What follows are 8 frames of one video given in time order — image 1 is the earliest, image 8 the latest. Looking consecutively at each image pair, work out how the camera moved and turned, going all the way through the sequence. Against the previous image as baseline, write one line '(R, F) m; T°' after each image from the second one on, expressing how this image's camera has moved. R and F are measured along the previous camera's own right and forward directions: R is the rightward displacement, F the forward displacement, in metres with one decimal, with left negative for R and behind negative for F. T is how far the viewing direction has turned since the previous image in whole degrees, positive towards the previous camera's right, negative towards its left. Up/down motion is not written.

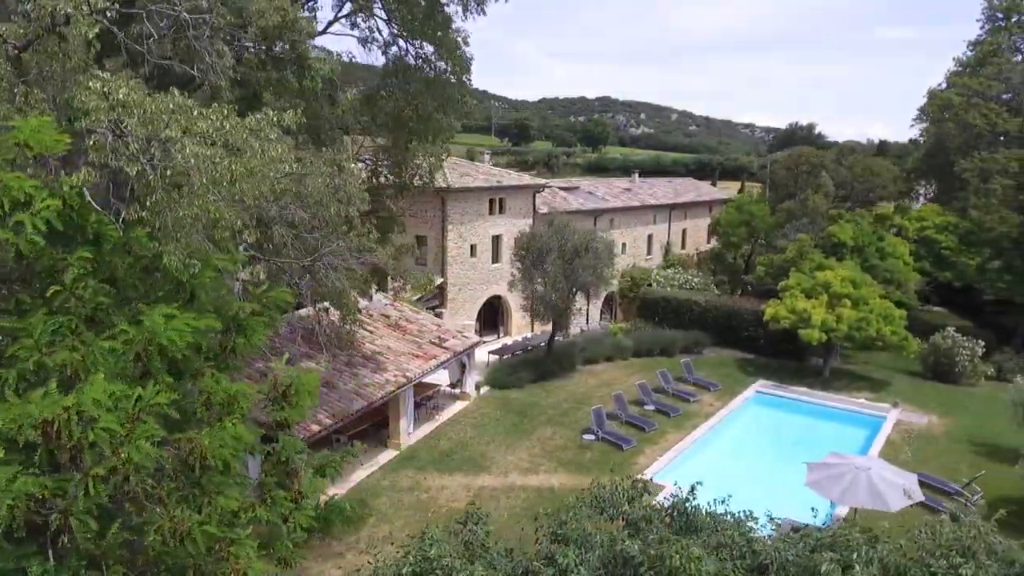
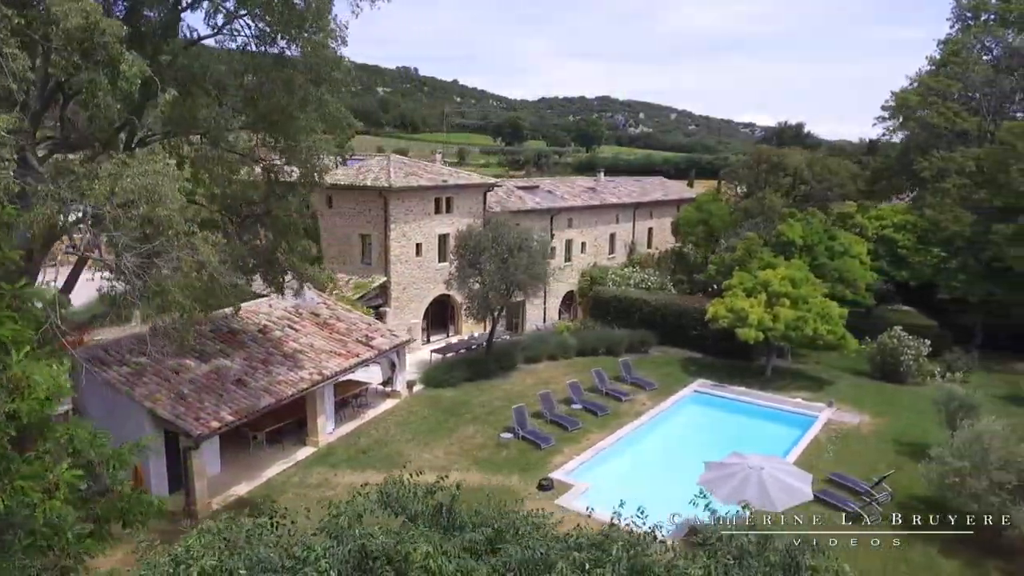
(+1.9, 0.0) m; -1°
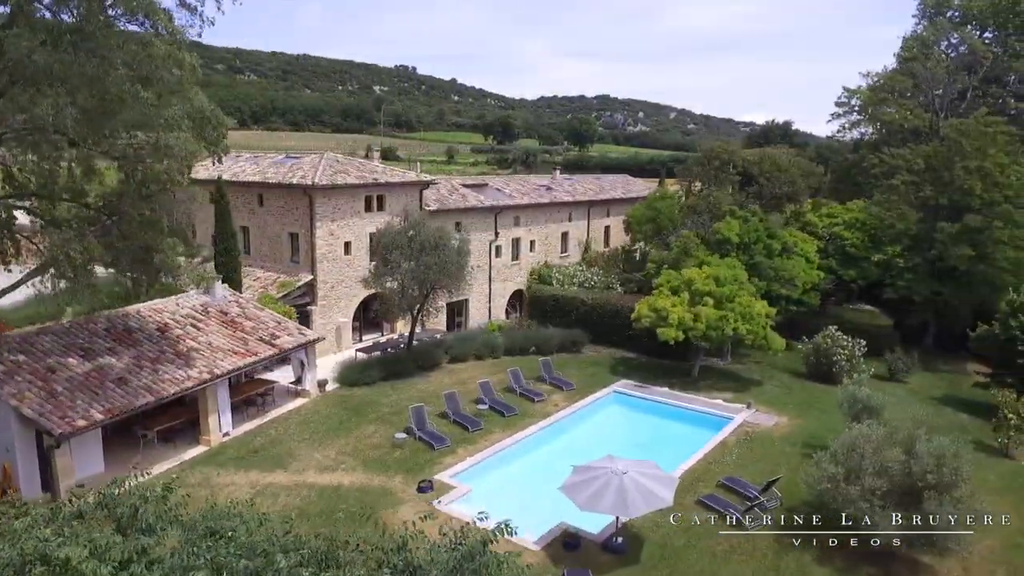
(+2.4, +0.3) m; -1°
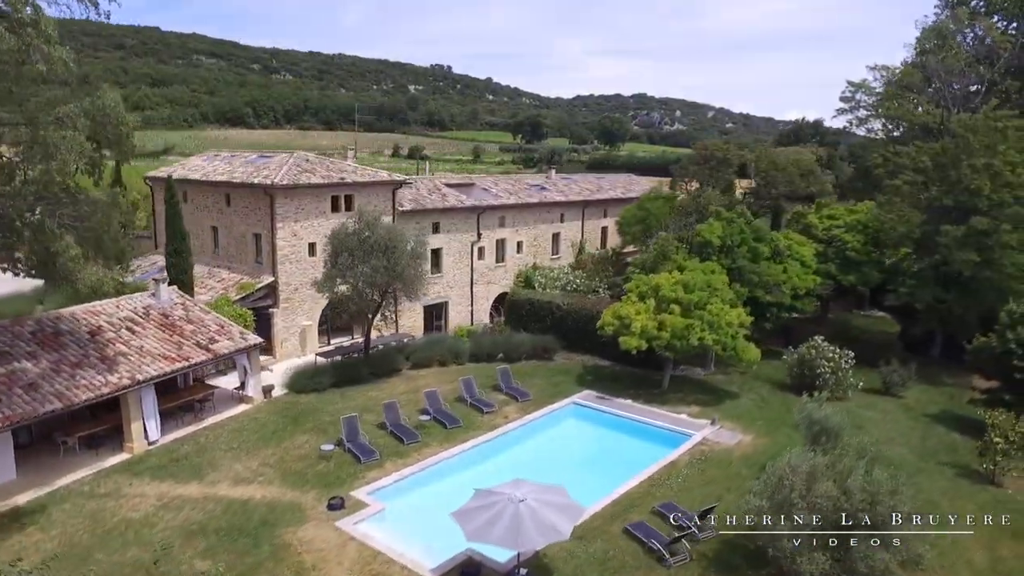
(+2.2, +1.0) m; -3°
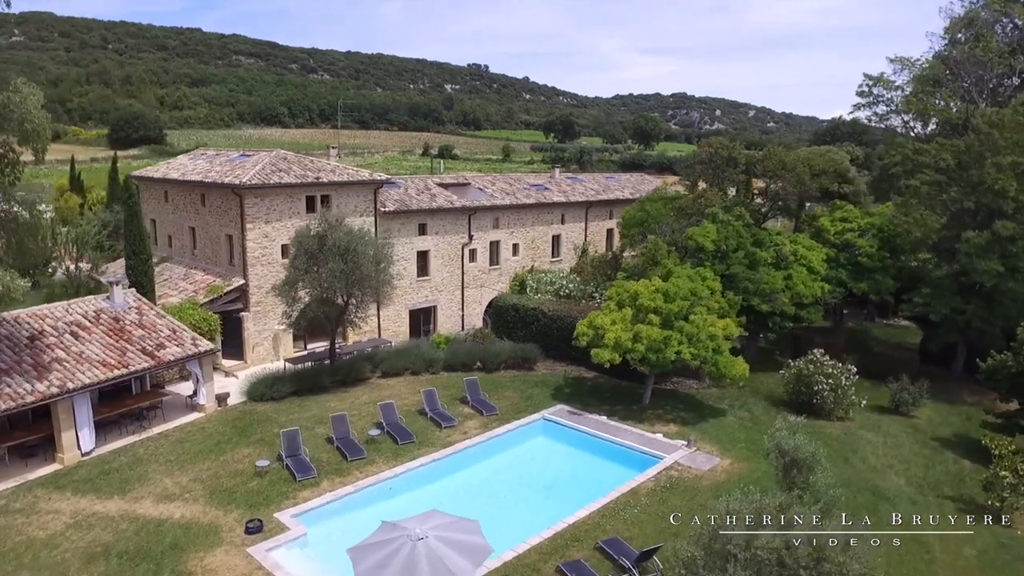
(+1.8, +1.2) m; -3°
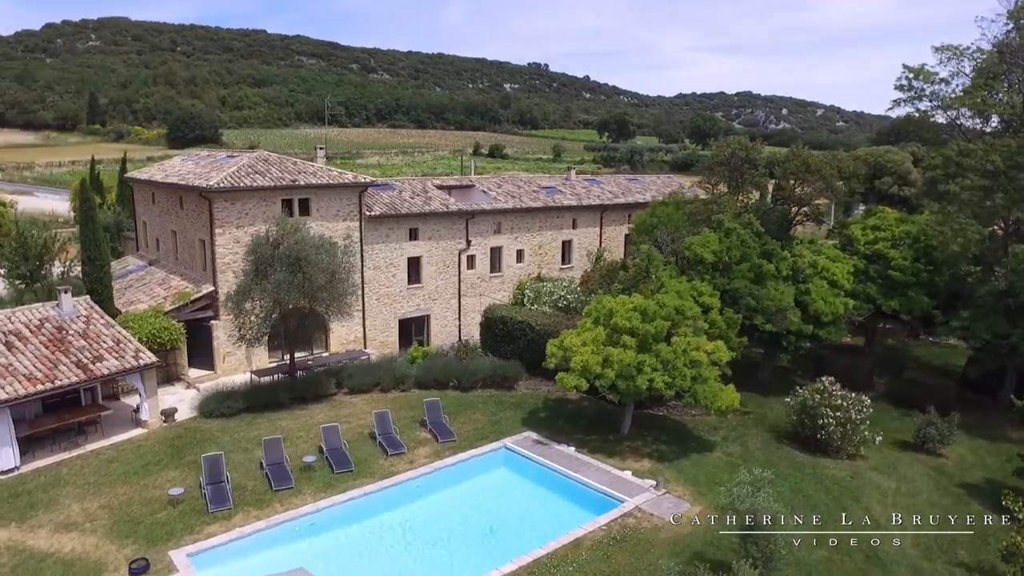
(+2.2, +1.7) m; -5°
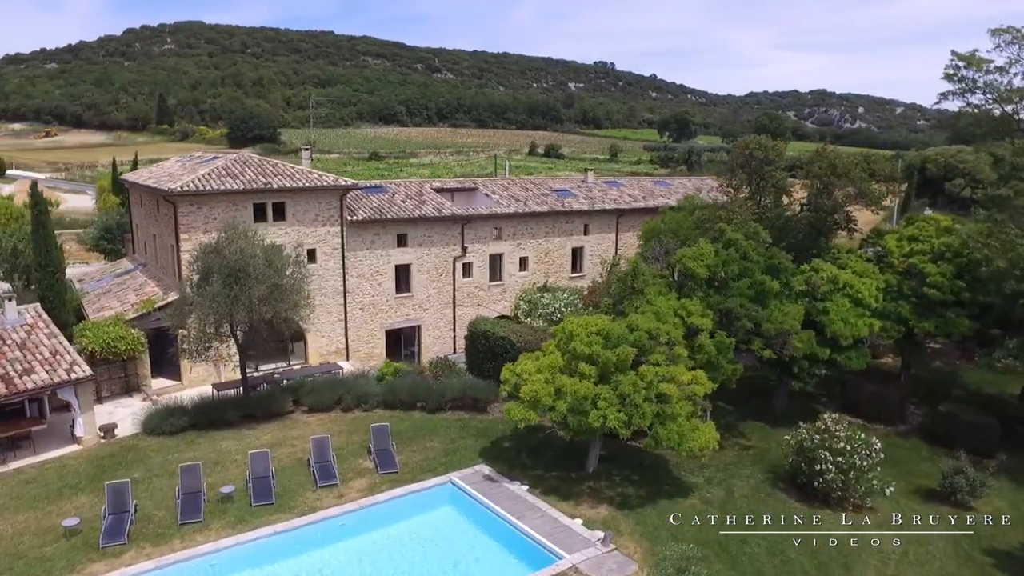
(+2.3, +1.8) m; -5°
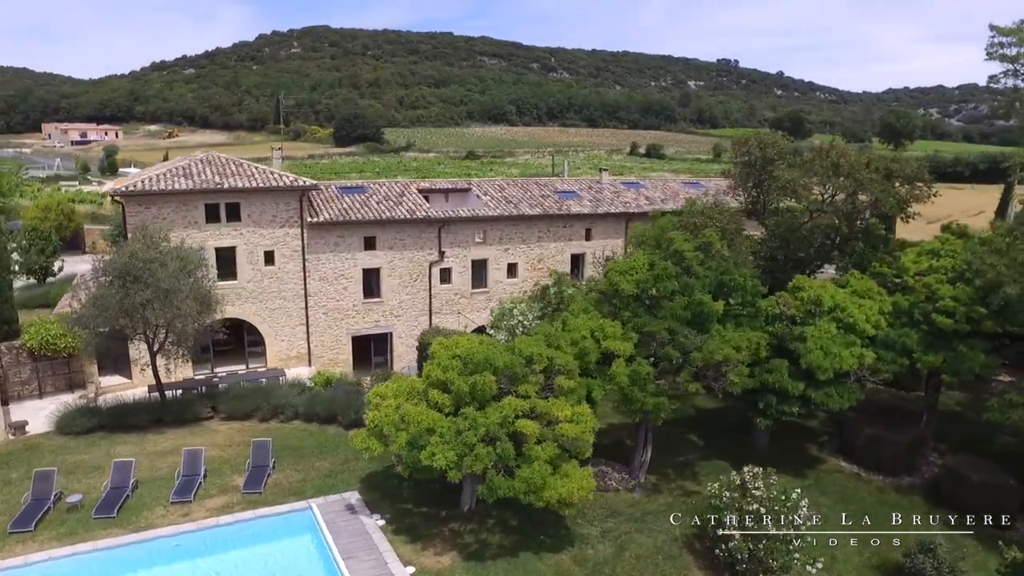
(+4.5, +2.0) m; -10°
